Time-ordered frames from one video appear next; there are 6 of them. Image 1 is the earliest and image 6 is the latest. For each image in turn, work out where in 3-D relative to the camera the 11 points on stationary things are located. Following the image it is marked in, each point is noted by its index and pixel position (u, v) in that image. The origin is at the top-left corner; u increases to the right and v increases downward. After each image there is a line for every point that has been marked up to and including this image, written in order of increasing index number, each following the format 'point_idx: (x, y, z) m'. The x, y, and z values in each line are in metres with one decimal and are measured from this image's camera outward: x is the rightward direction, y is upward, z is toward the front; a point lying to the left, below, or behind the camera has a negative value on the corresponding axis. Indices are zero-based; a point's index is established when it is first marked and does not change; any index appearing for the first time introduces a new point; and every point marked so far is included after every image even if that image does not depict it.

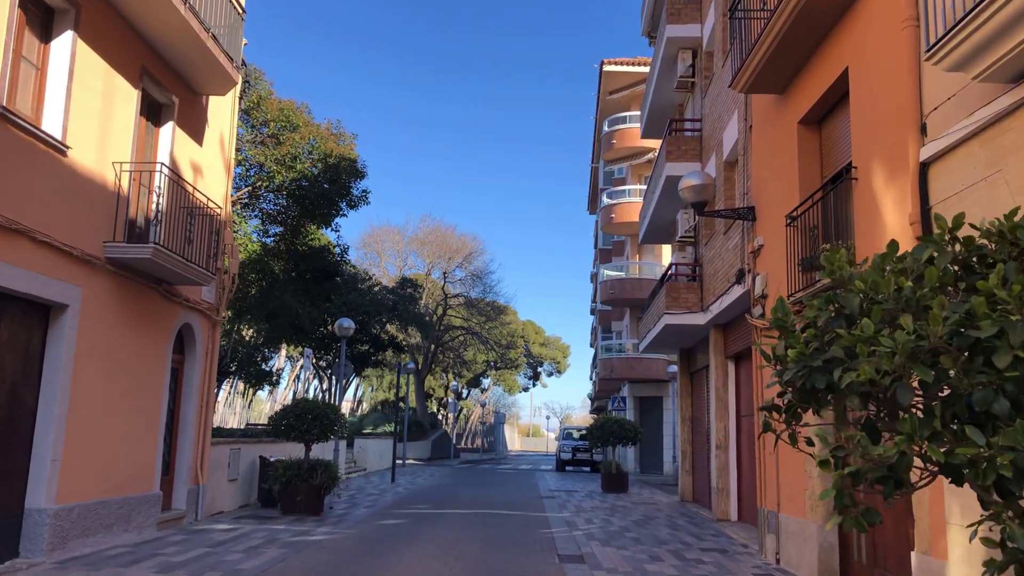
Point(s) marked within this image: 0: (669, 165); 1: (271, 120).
0: (+2.8, +2.2, +14.8) m
1: (-4.4, +3.0, +15.1) m
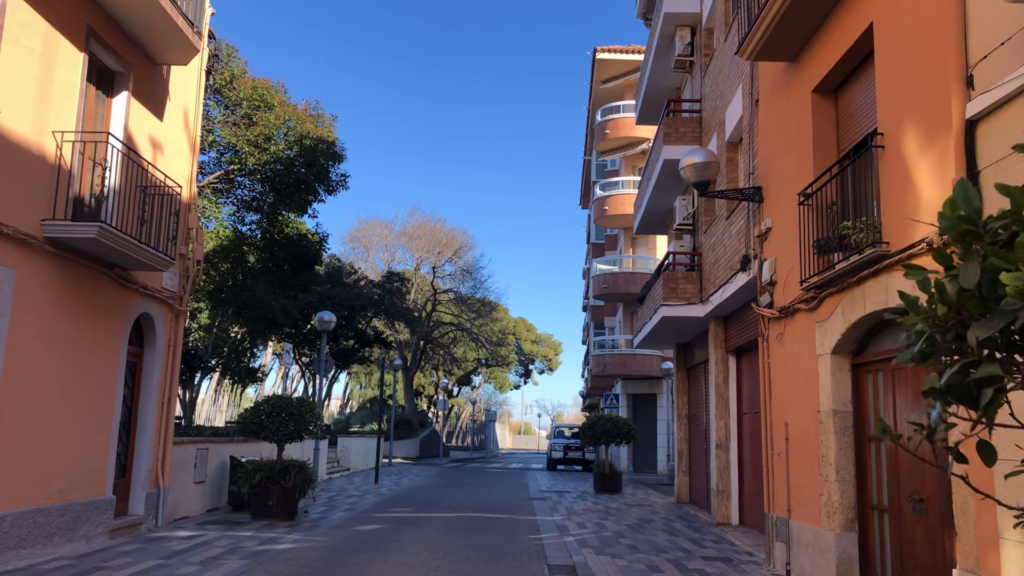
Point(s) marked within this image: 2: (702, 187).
0: (+2.6, +2.3, +13.9) m
1: (-4.6, +3.2, +14.2) m
2: (+2.2, +1.2, +9.8) m
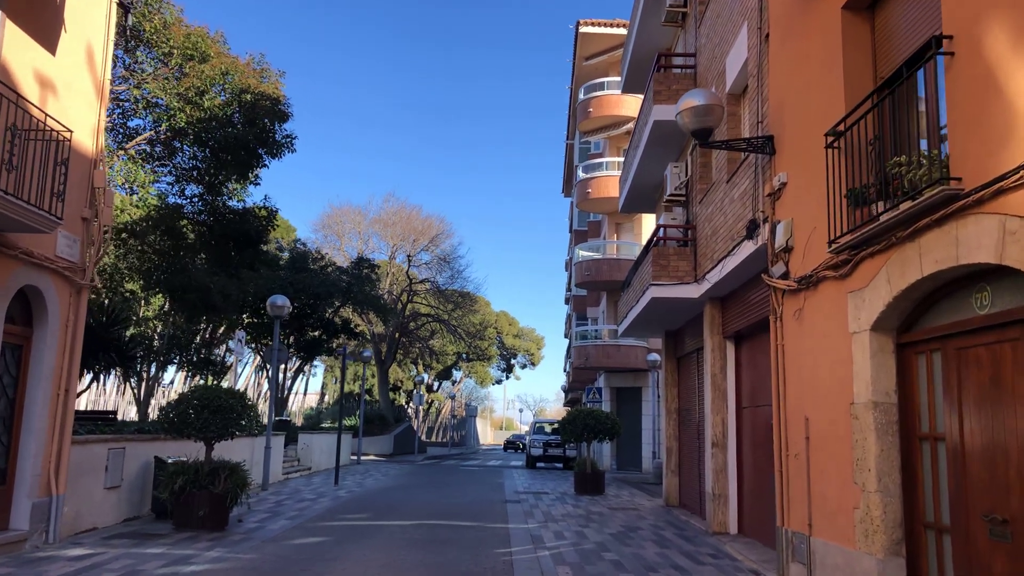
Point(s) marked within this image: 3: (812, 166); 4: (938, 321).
0: (+2.2, +2.7, +12.3) m
1: (-5.0, +3.6, +12.4) m
2: (+1.9, +1.5, +8.2) m
3: (+2.6, +1.1, +7.2) m
4: (+2.9, -0.2, +5.6) m
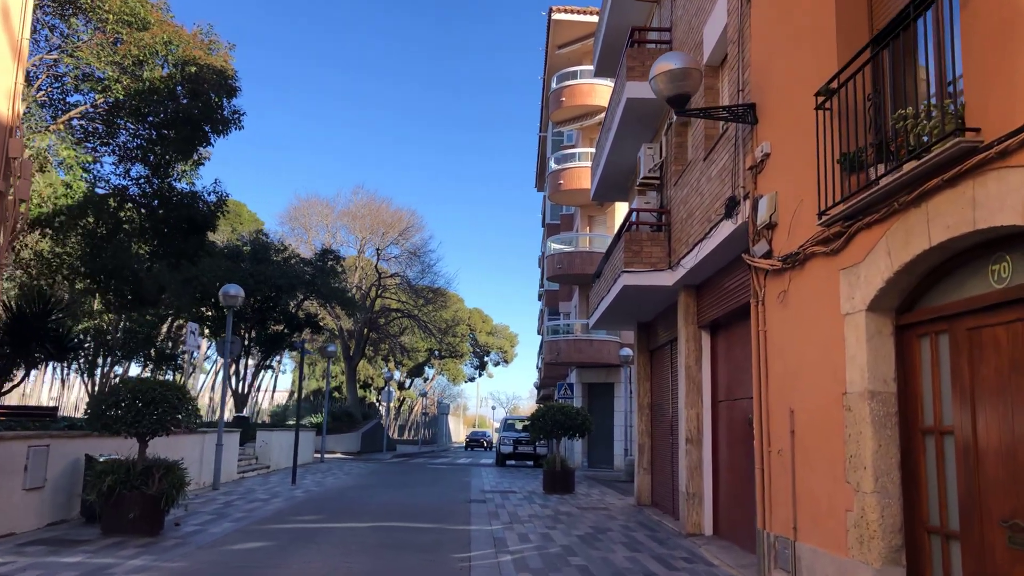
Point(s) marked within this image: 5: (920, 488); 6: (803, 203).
0: (+1.7, +2.9, +11.6) m
1: (-5.5, +3.8, +11.5) m
2: (+1.5, +1.7, +7.5) m
3: (+2.3, +1.2, +6.5) m
4: (+2.6, -0.1, +4.9) m
5: (+2.5, -1.2, +5.1) m
6: (+2.2, +0.7, +6.4) m
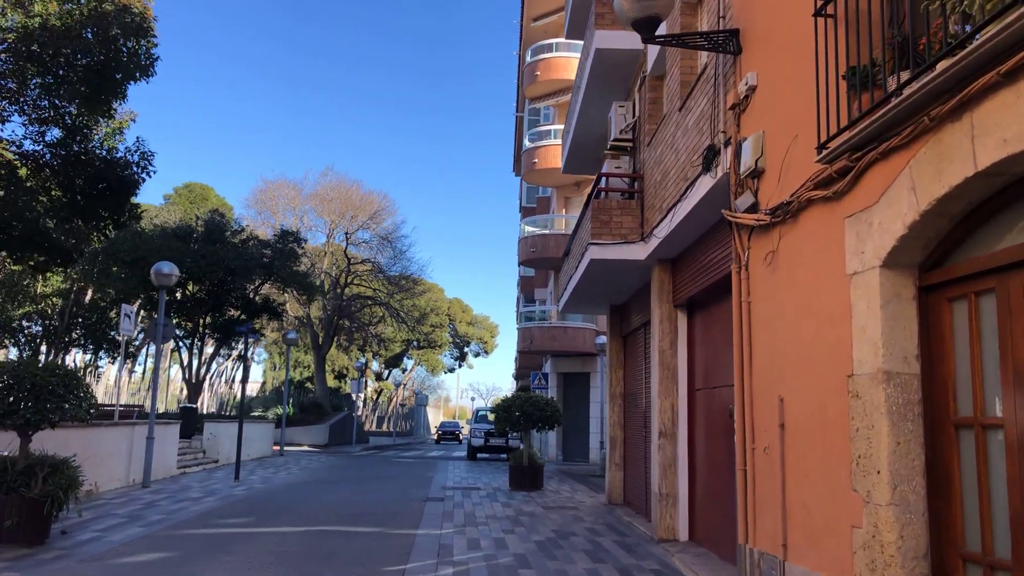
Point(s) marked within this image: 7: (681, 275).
0: (+1.1, +3.2, +10.3) m
1: (-6.1, +4.1, +10.1) m
2: (+1.0, +1.9, +6.2) m
3: (+1.8, +1.5, +5.3) m
4: (+2.1, +0.2, +3.7) m
5: (+2.0, -1.0, +3.8) m
6: (+1.8, +0.9, +5.2) m
7: (+2.0, +0.2, +9.8) m
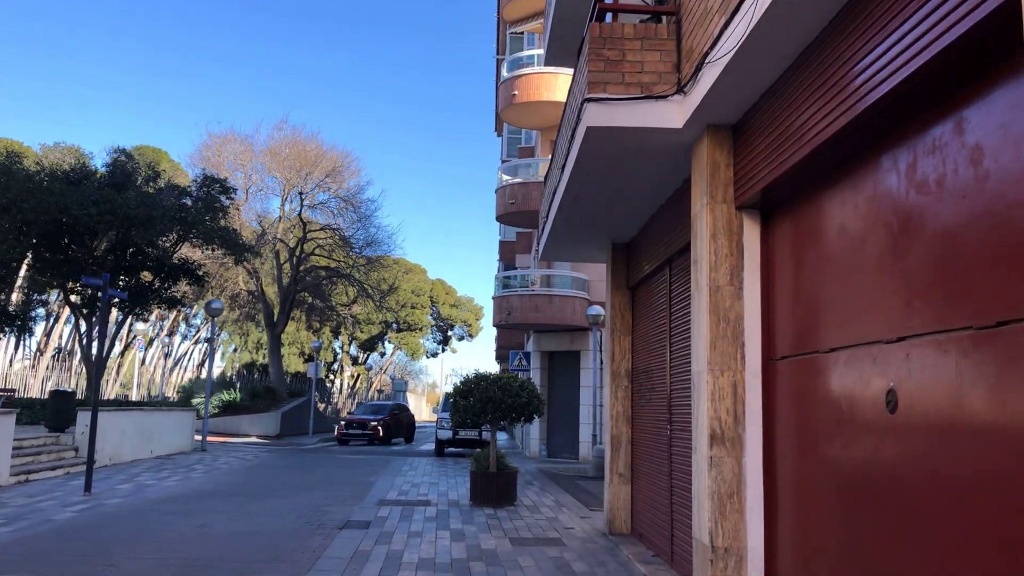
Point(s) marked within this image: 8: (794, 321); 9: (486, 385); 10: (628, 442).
0: (+0.7, +3.9, +5.9) m
1: (-6.5, +4.9, +5.5) m
2: (+0.6, +2.6, +1.8) m
3: (+1.4, +2.2, +0.9) m
4: (+1.7, +0.8, -0.7) m
5: (+1.7, -0.3, -0.6) m
6: (+1.4, +1.6, +0.7) m
7: (+1.5, +0.9, +5.4) m
8: (+1.7, -0.2, +5.0) m
9: (-0.4, -1.6, +13.4) m
10: (+1.3, -1.7, +9.2) m
